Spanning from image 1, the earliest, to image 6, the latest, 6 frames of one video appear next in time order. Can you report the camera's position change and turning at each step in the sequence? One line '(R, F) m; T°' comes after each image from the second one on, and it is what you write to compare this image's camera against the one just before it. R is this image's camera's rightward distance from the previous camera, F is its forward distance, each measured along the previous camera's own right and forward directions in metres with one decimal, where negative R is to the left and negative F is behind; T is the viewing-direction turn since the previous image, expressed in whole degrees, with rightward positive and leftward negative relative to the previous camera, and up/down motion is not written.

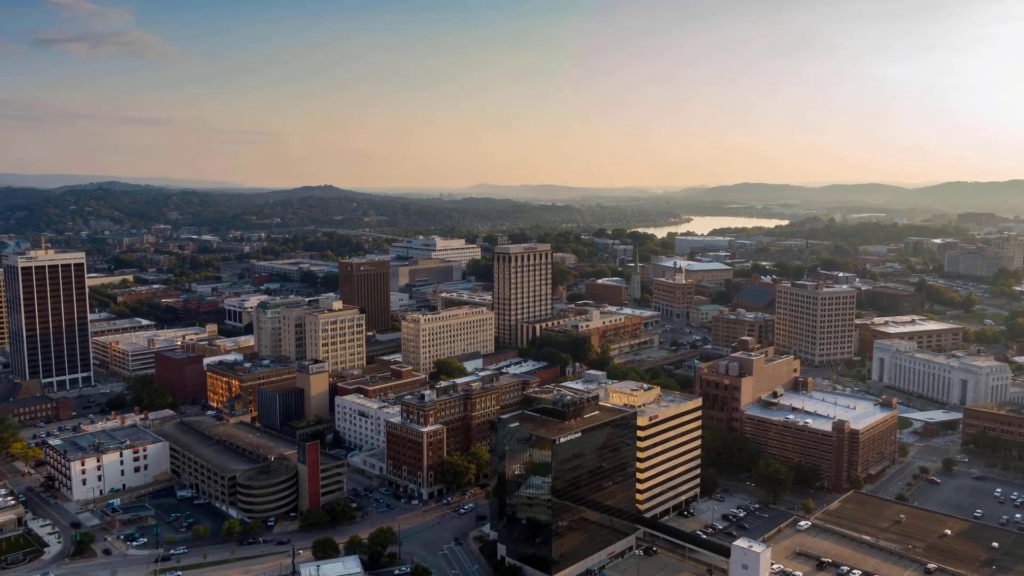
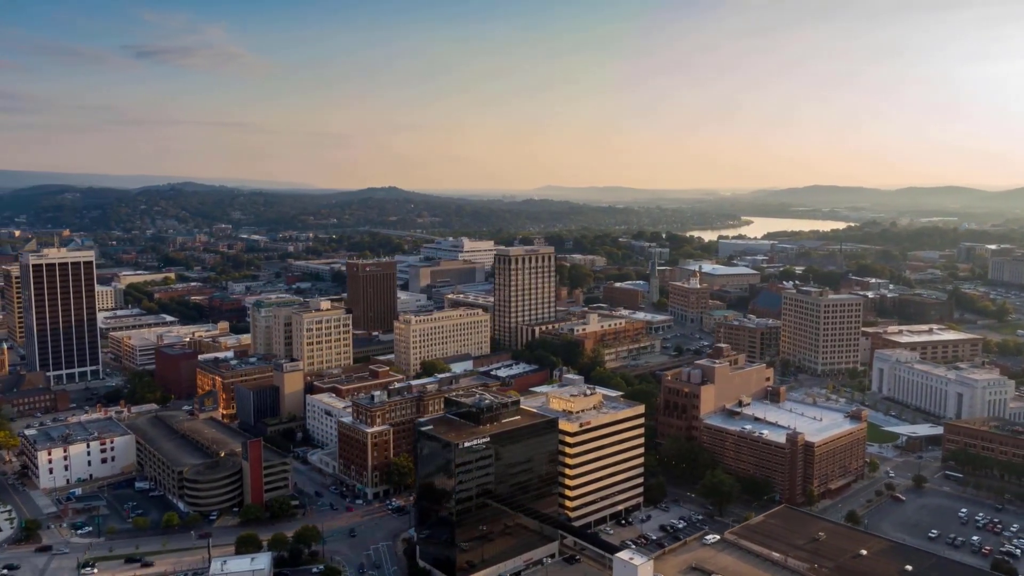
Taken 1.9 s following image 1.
(+6.7, +0.4) m; -5°
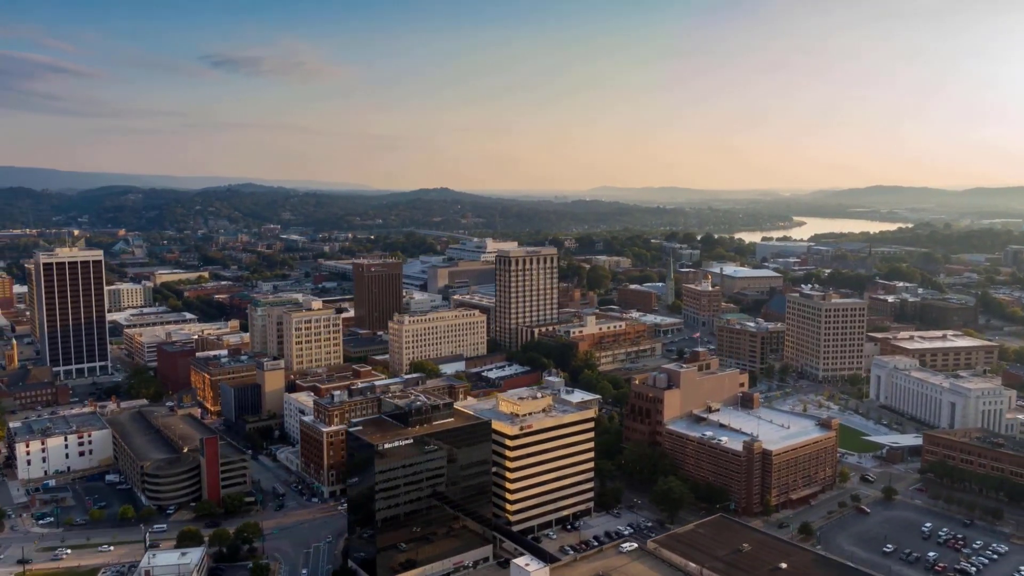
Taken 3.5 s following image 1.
(+5.6, +0.4) m; -4°
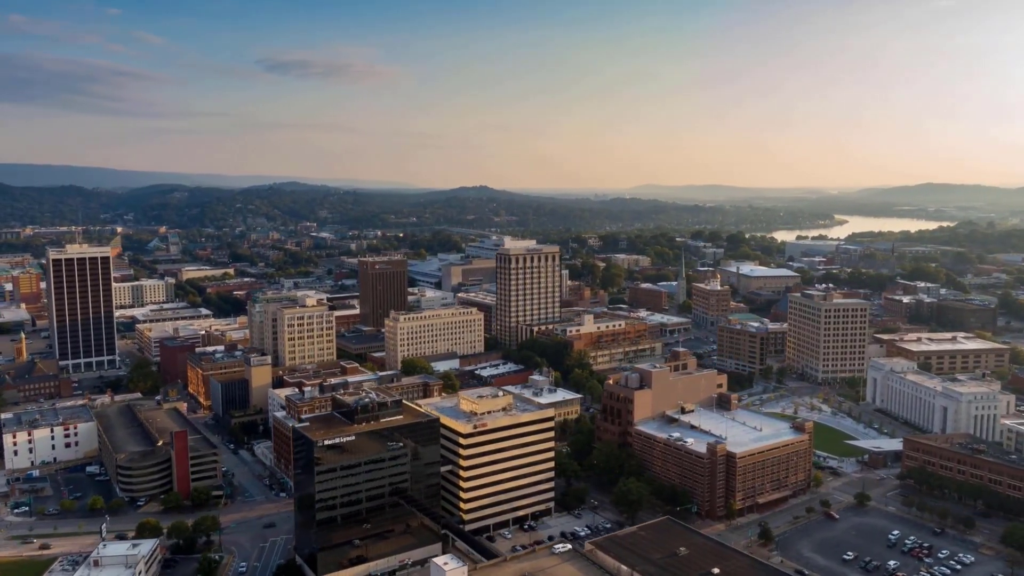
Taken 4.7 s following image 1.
(+4.3, +0.3) m; -3°
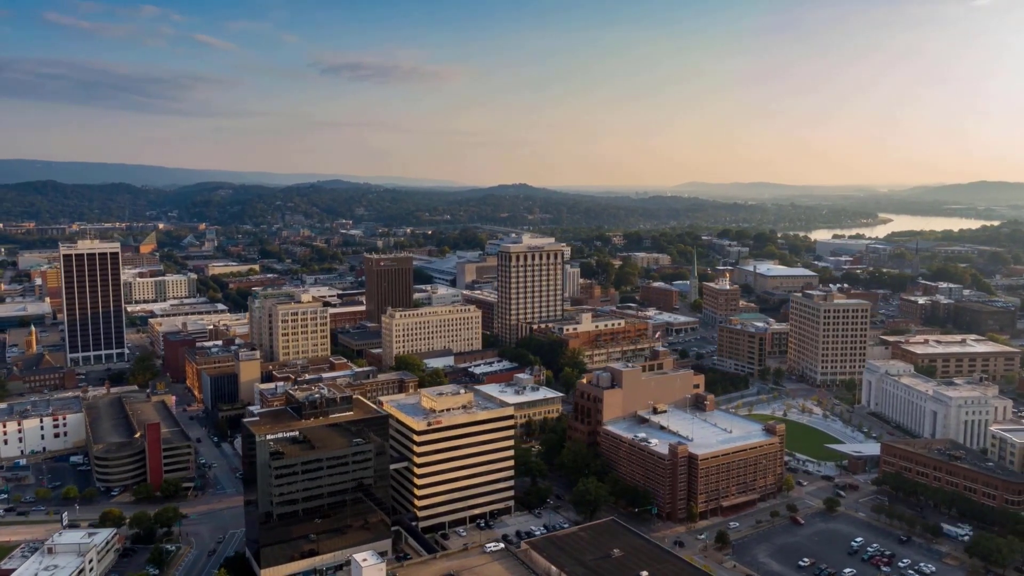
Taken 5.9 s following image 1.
(+4.3, +0.2) m; -3°
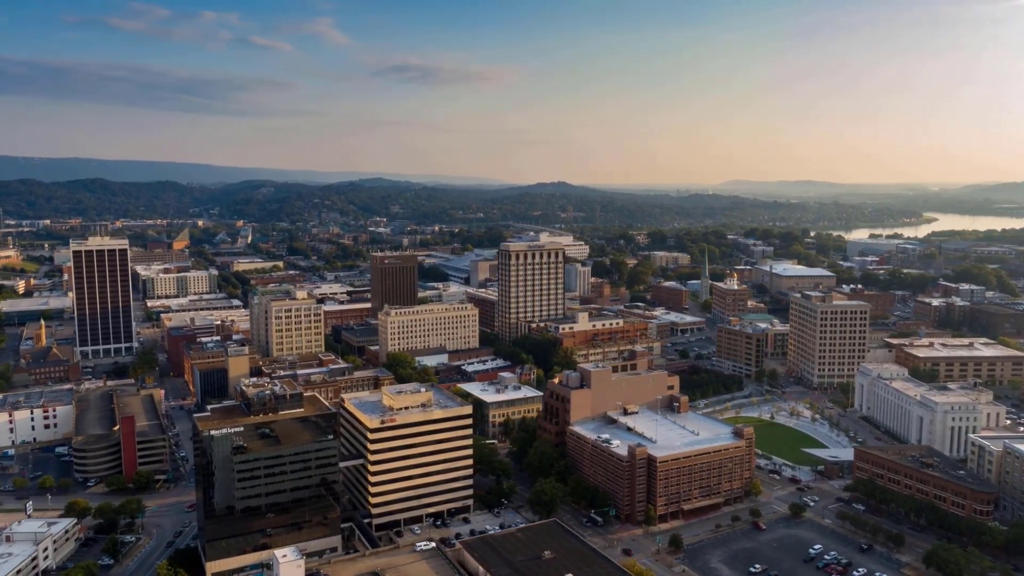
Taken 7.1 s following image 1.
(+4.3, +0.3) m; -3°
